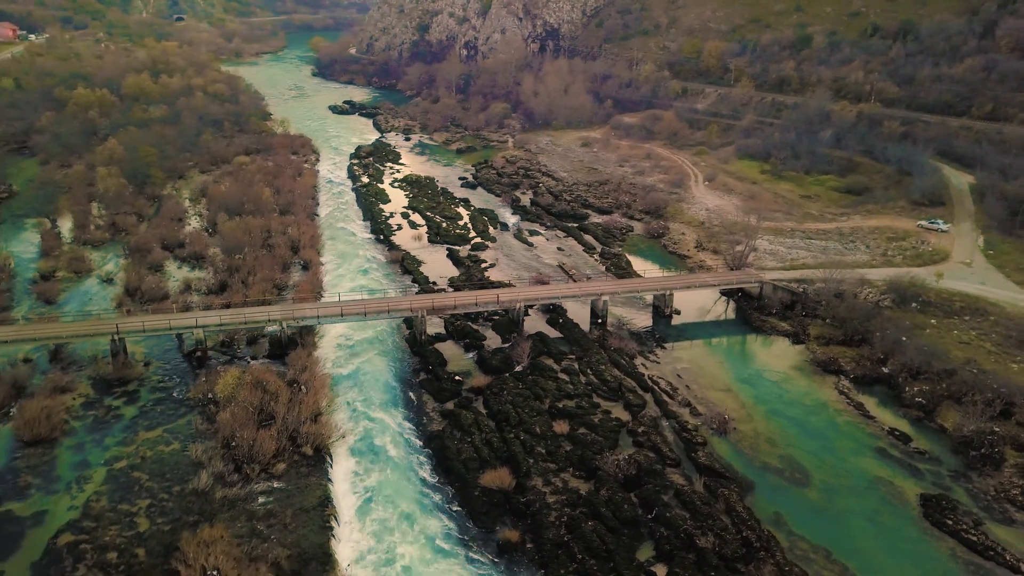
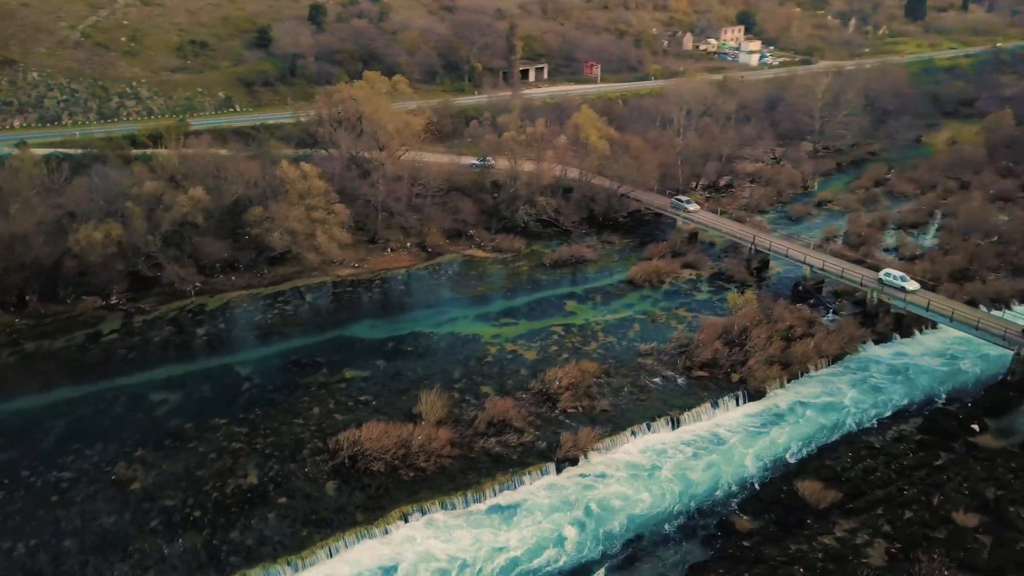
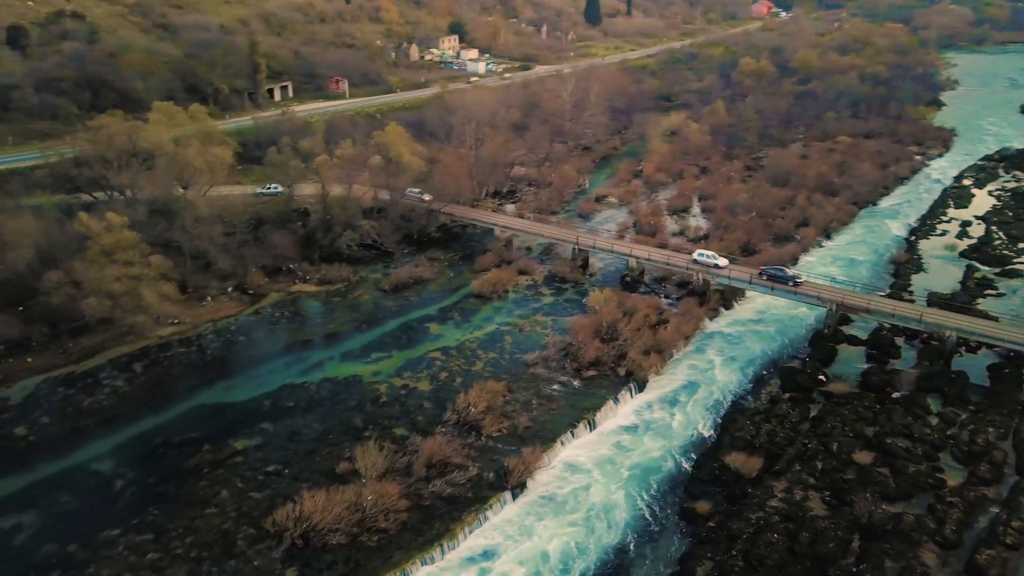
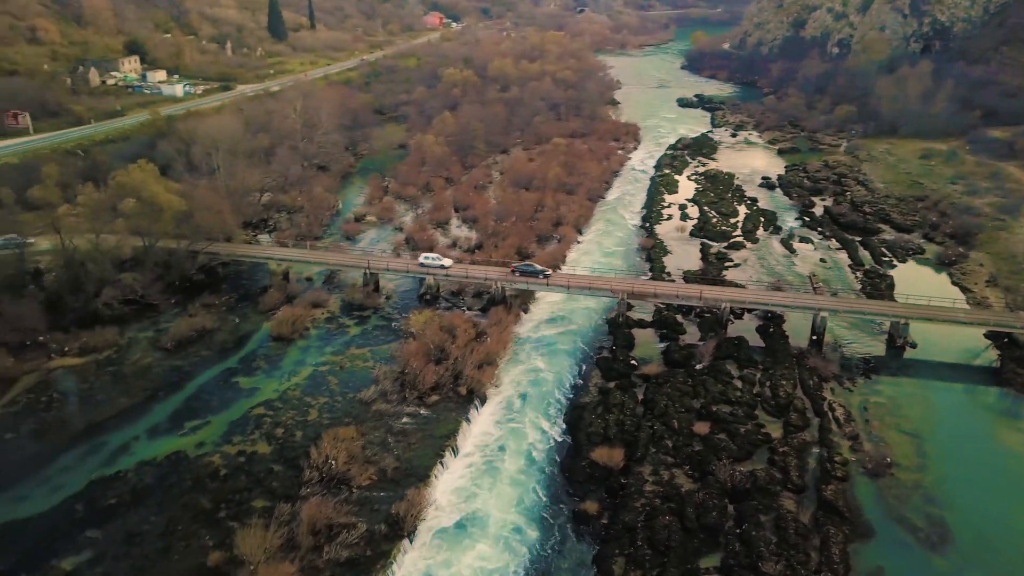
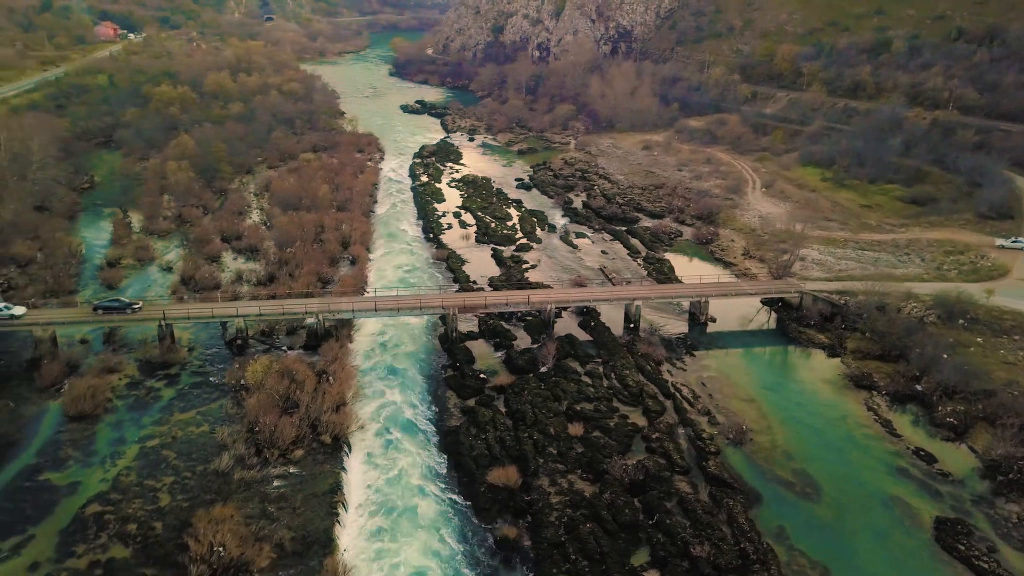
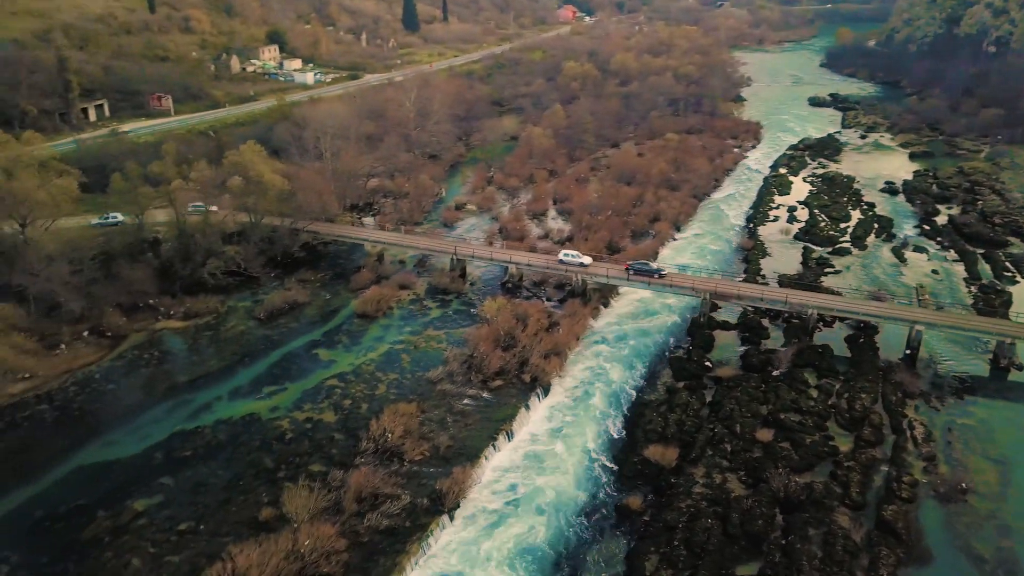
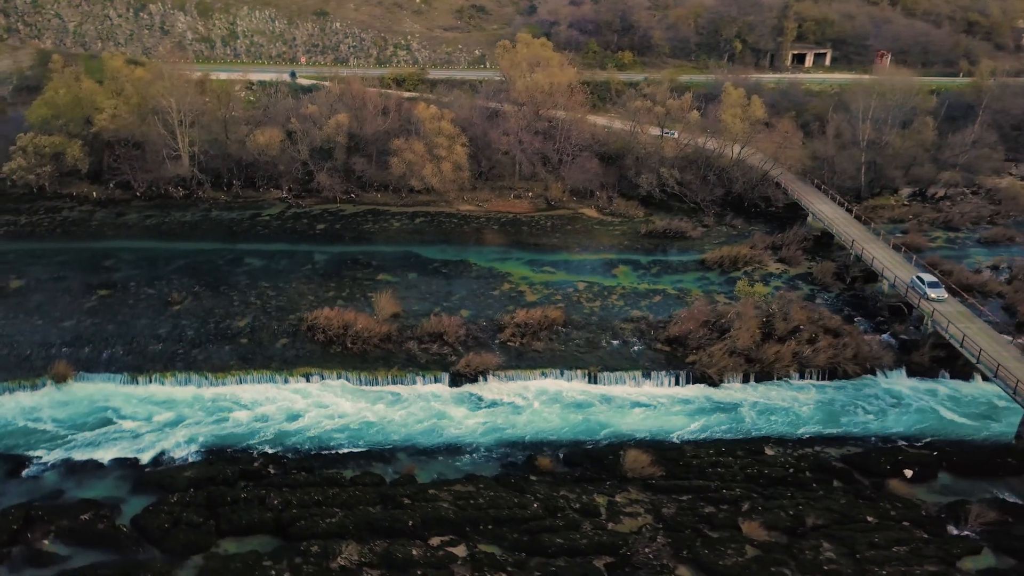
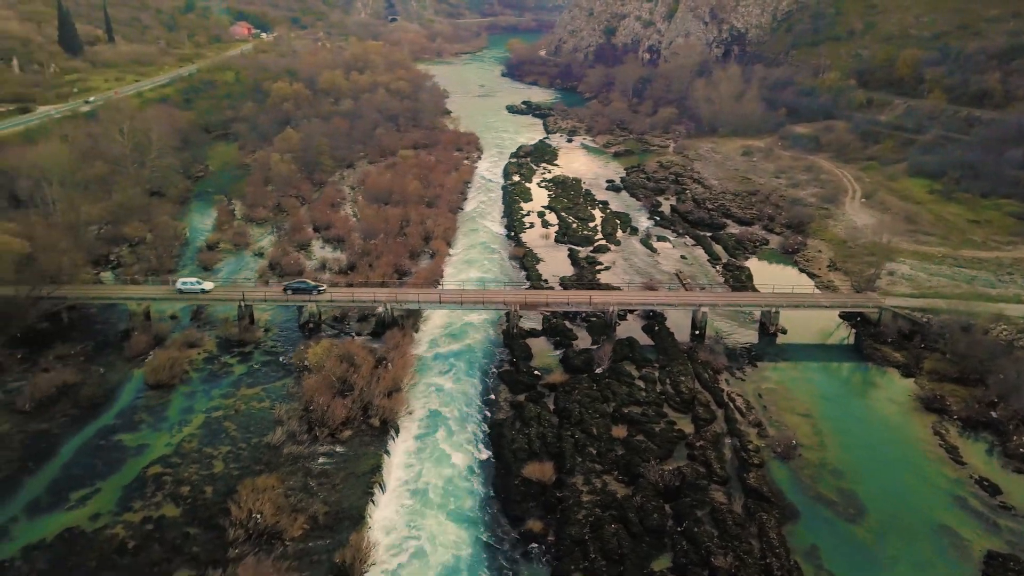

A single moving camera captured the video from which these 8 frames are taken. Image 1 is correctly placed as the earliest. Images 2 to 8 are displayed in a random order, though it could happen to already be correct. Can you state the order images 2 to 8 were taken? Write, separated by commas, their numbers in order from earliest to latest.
5, 8, 4, 6, 3, 2, 7
